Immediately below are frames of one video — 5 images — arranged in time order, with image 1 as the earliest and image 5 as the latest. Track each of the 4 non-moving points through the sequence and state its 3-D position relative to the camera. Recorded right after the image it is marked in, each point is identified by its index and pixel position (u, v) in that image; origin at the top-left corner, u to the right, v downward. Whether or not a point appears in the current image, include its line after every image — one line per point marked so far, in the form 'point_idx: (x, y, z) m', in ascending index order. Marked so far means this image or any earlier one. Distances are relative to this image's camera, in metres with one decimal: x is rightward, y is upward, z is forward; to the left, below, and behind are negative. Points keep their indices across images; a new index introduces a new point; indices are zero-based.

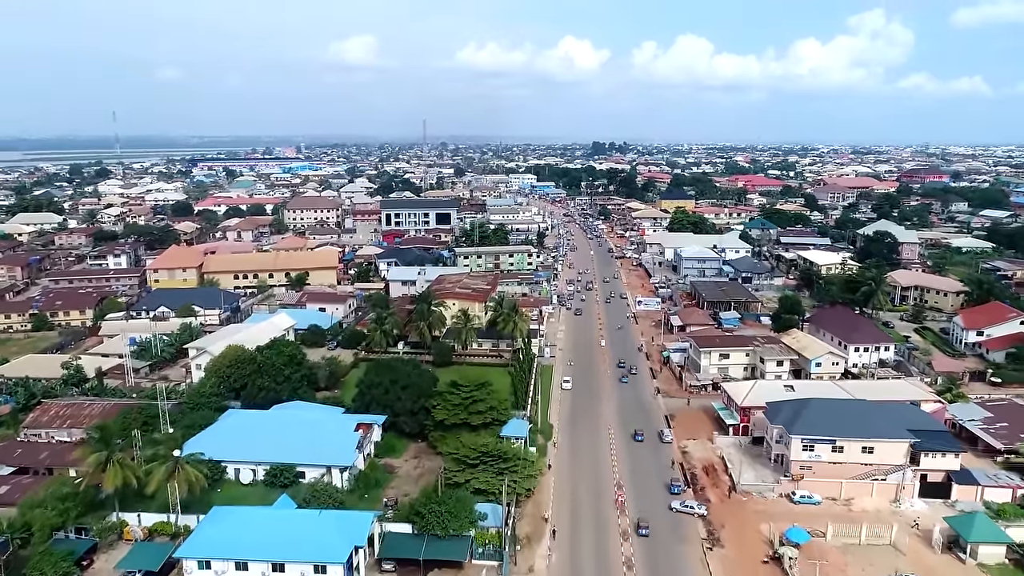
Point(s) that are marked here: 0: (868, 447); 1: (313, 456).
0: (+10.6, -4.7, +19.3) m
1: (-6.0, -5.0, +19.5) m
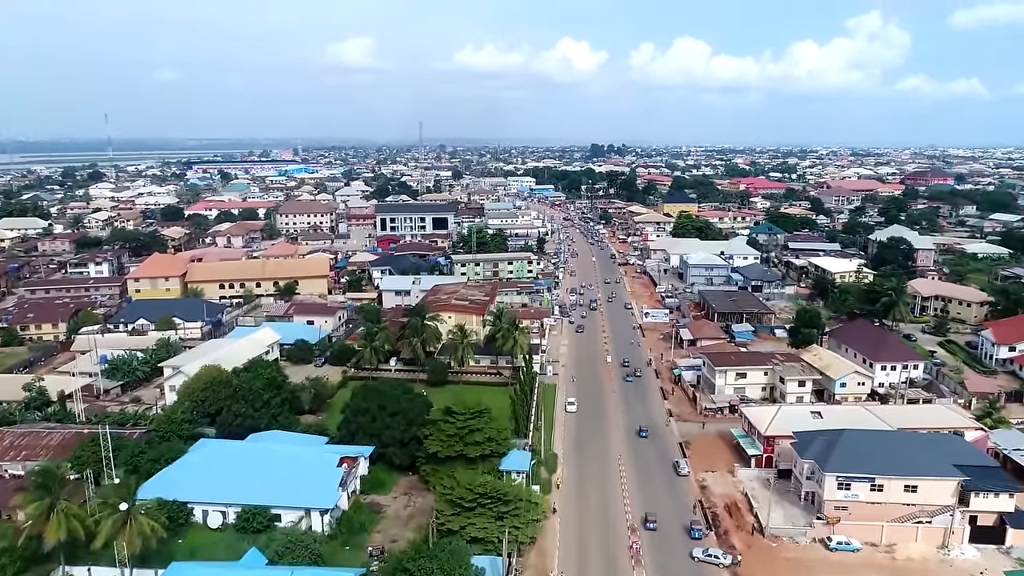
0: (+10.6, -5.2, +17.3) m
1: (-5.9, -5.6, +17.4) m
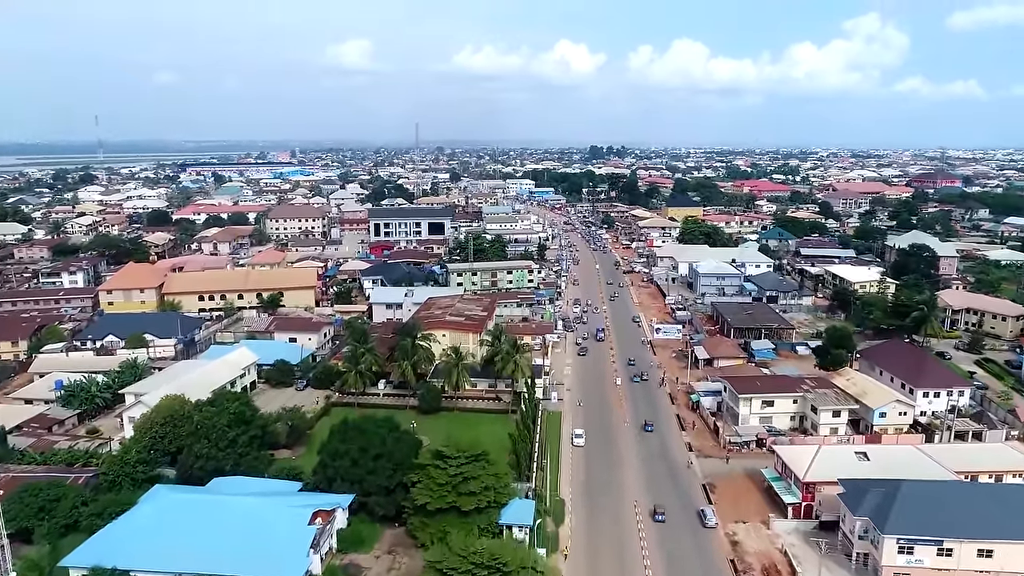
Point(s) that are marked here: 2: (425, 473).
0: (+10.6, -5.9, +14.6) m
1: (-5.9, -6.2, +14.6) m
2: (-2.3, -5.0, +17.4) m
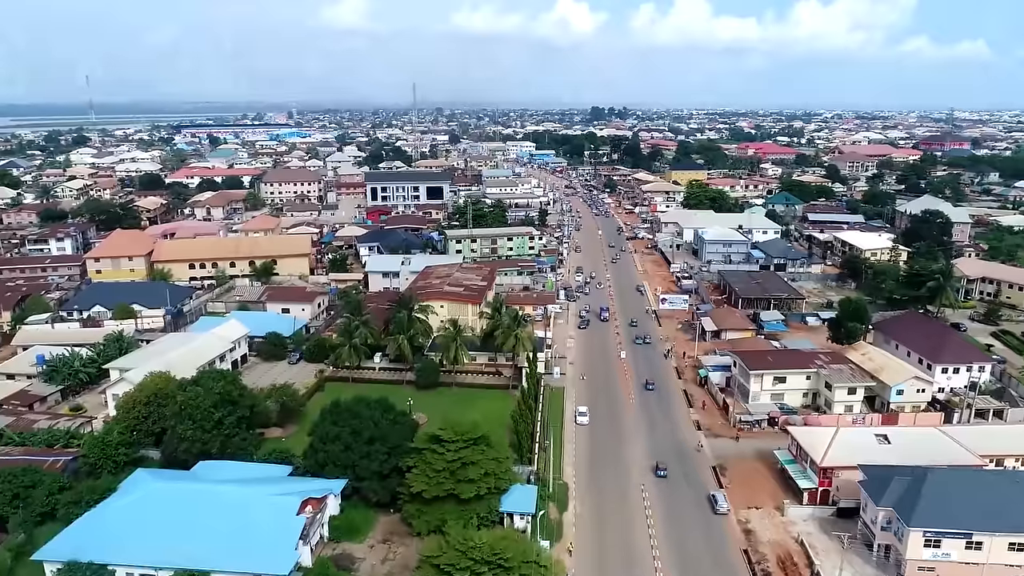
0: (+10.7, -5.4, +13.7) m
1: (-5.9, -5.7, +13.8) m
2: (-2.3, -4.3, +16.4) m
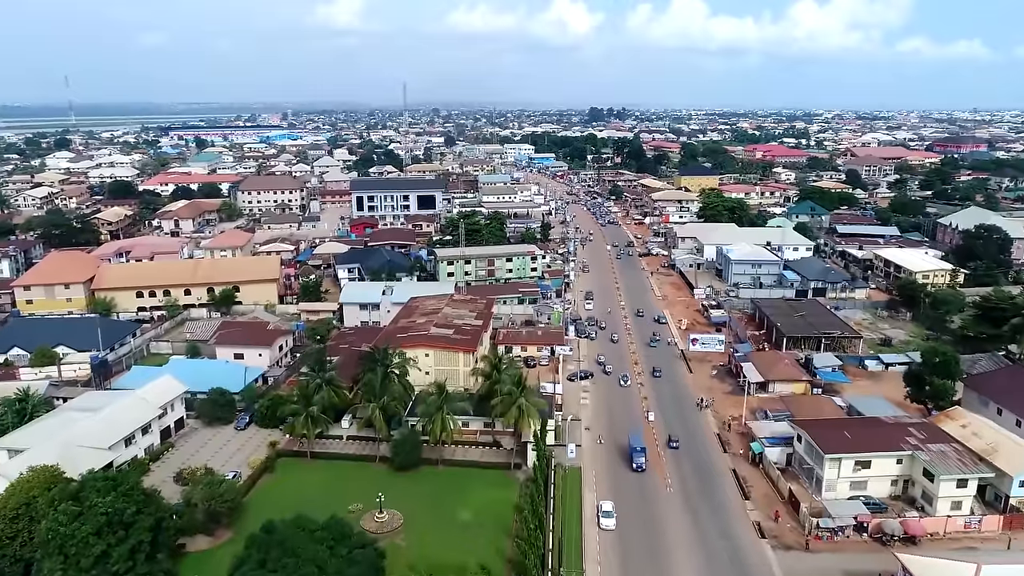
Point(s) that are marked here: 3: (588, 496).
0: (+10.8, -6.9, +8.5) m
1: (-5.8, -7.3, +8.5) m
2: (-2.2, -5.9, +11.2) m
3: (+2.1, -5.7, +17.7) m
